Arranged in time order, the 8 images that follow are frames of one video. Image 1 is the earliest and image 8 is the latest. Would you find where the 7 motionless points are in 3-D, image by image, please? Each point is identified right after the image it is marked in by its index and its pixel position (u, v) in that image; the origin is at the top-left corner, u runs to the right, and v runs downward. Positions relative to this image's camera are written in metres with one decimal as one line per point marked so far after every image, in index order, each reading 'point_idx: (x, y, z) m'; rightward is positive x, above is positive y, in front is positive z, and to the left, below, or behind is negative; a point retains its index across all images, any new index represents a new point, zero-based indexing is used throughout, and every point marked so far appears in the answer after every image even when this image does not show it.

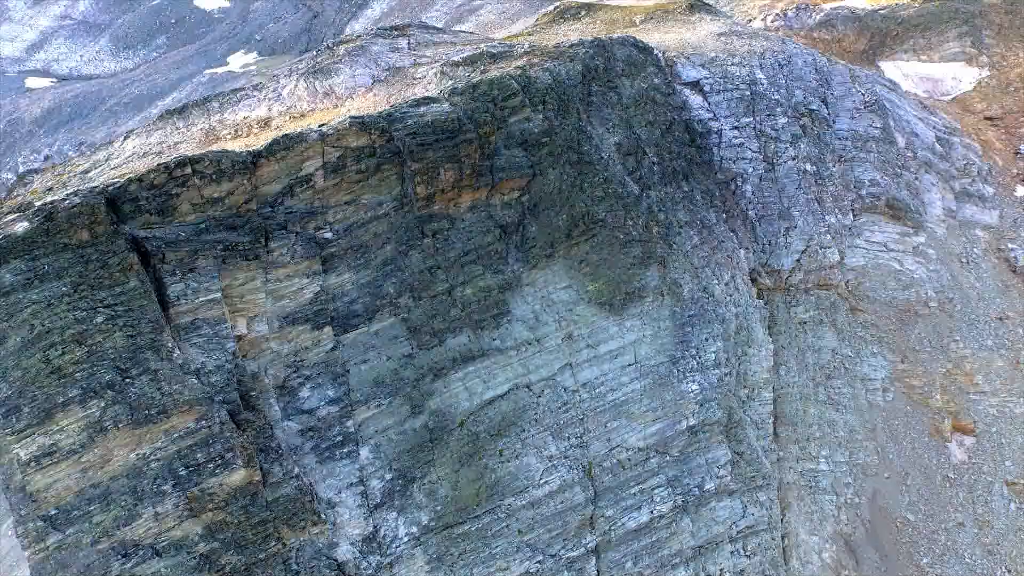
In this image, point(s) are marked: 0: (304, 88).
0: (-6.5, +6.2, +16.4) m
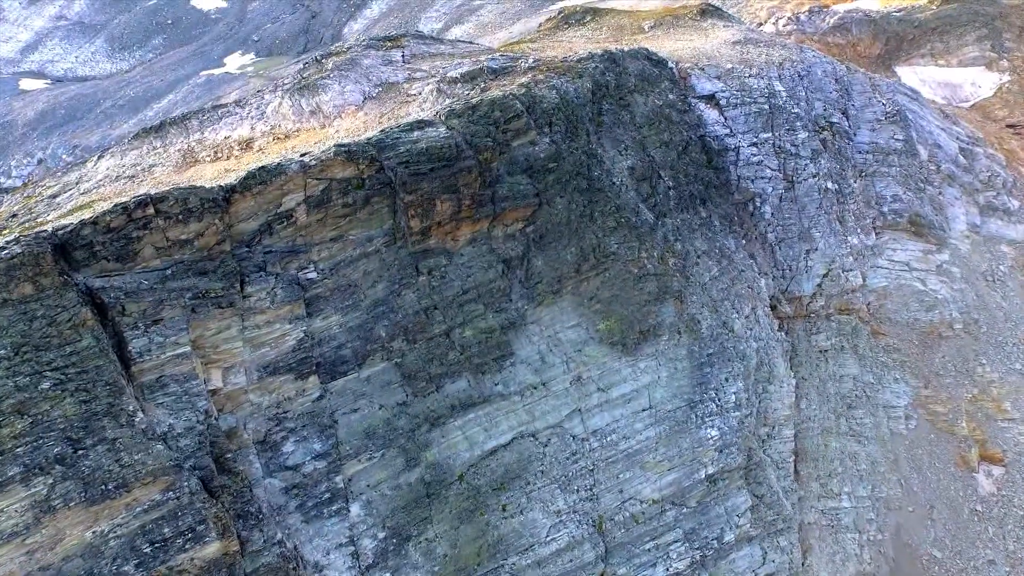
0: (-6.4, +5.2, +15.1) m
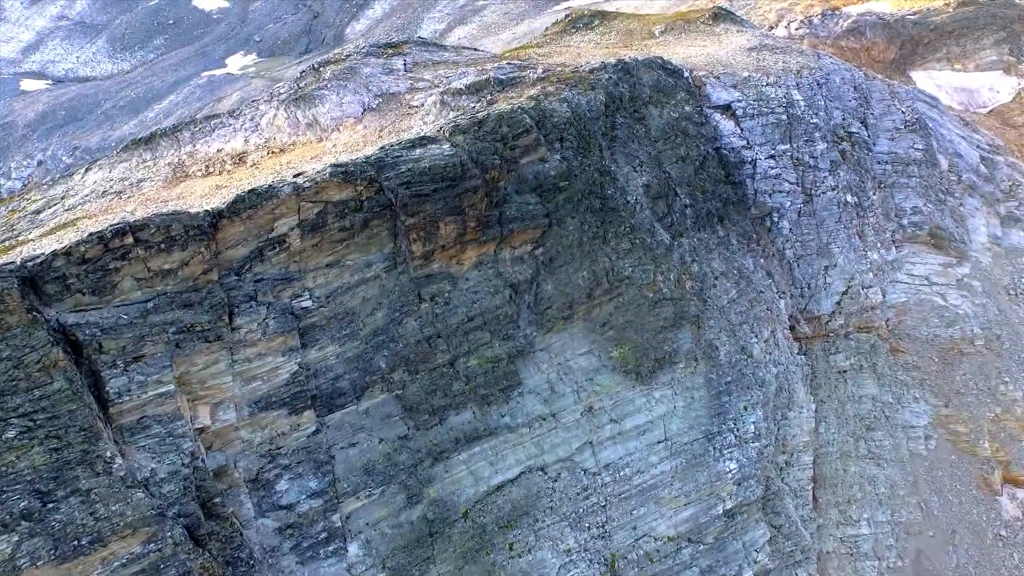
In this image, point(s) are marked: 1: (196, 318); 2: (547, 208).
0: (-6.2, +4.6, +14.3) m
1: (-5.8, -0.6, +9.6) m
2: (+0.8, +1.9, +12.4) m
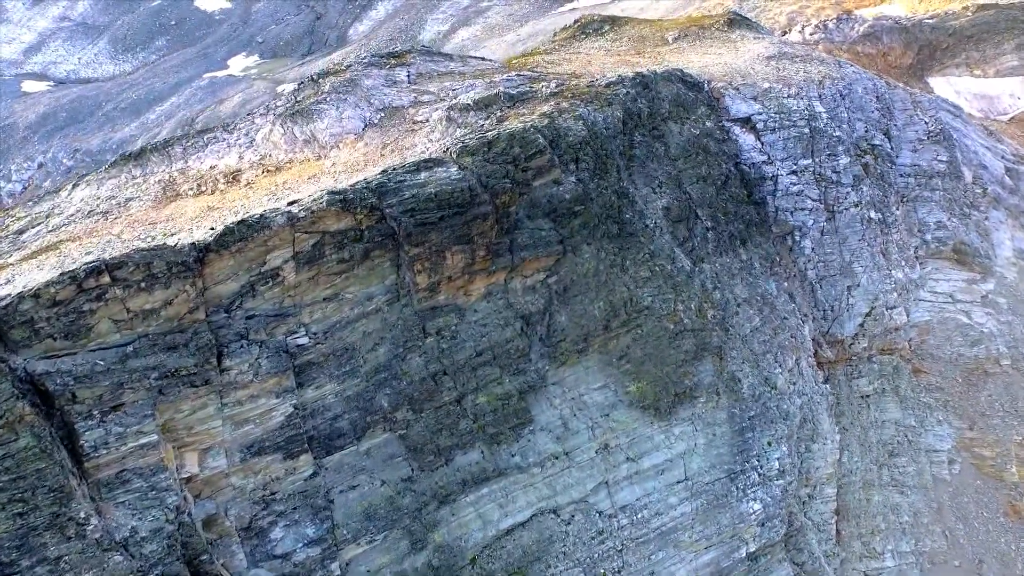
0: (-6.0, +3.9, +13.5) m
1: (-5.5, -1.2, +8.8) m
2: (+1.1, +1.2, +11.5) m
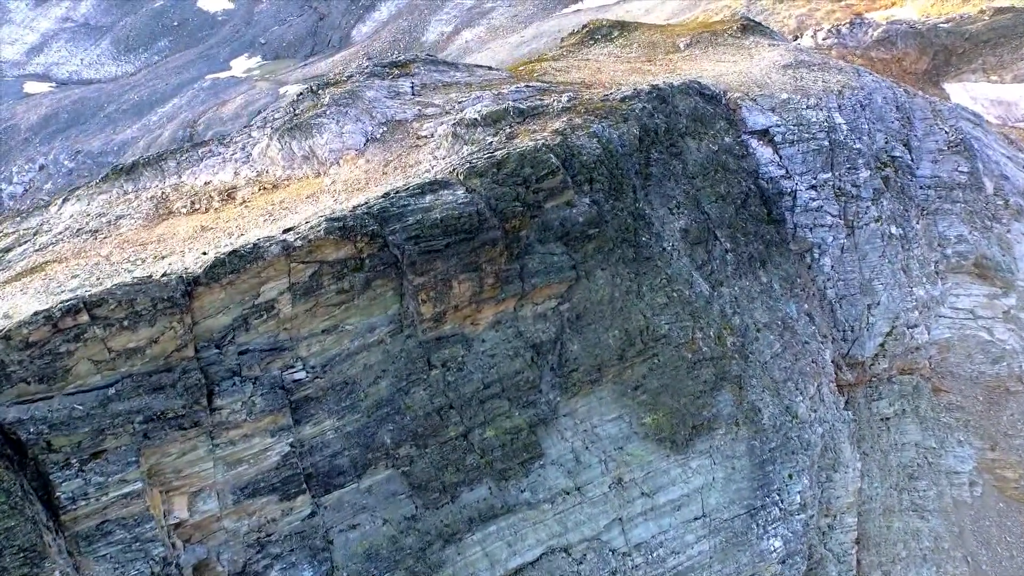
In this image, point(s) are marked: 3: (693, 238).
0: (-5.7, +3.4, +12.9) m
1: (-5.3, -1.8, +8.2) m
2: (+1.3, +0.6, +10.9) m
3: (+4.2, +1.2, +12.3) m
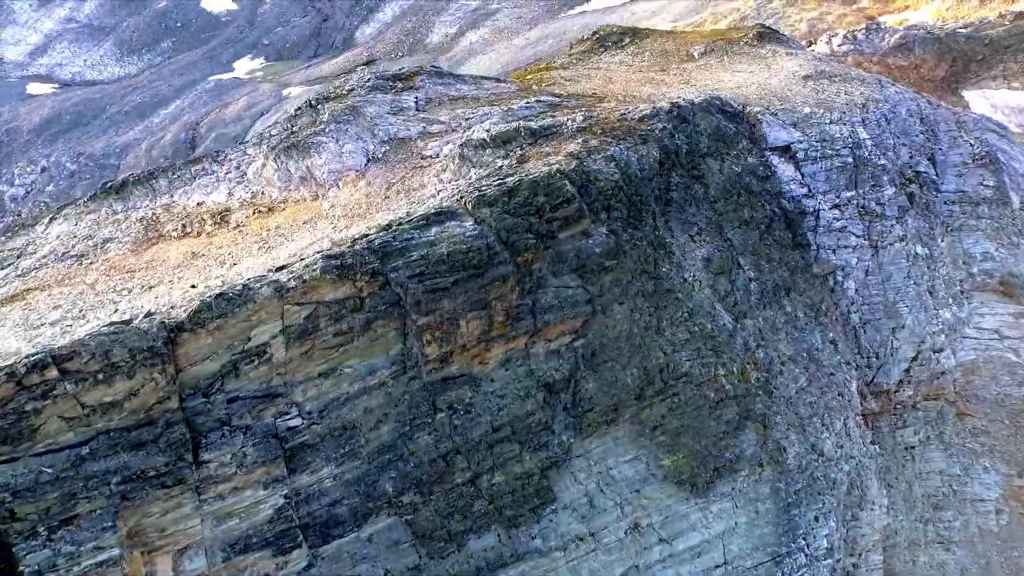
0: (-5.5, +2.7, +12.2) m
1: (-5.1, -2.4, +7.5) m
2: (+1.5, -0.1, +10.1) m
3: (+4.4, +0.5, +11.5) m
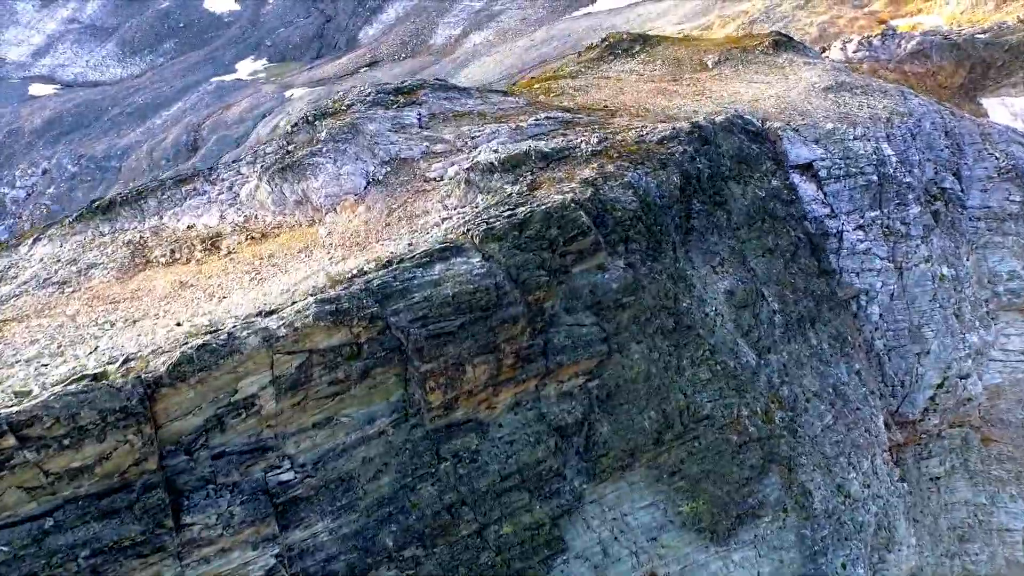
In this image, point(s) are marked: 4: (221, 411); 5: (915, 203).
0: (-5.3, +2.1, +11.5) m
1: (-5.0, -3.1, +6.8) m
2: (+1.7, -0.7, +9.4) m
3: (+4.6, -0.2, +10.8) m
4: (-4.0, -1.7, +7.3) m
5: (+12.0, +2.5, +15.7) m
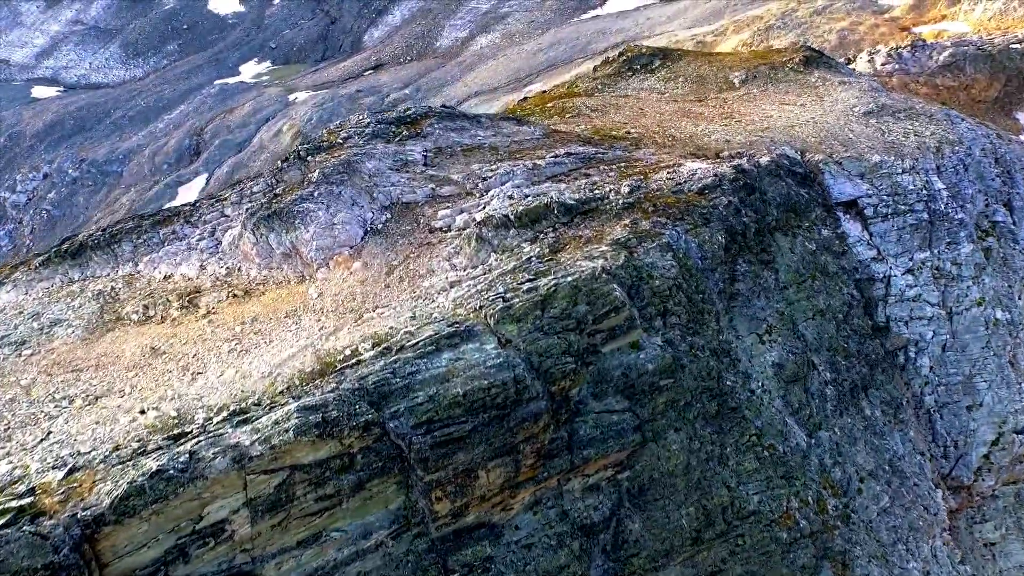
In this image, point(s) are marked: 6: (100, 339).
0: (-5.0, +0.9, +10.2) m
1: (-4.7, -4.3, +5.5) m
2: (+1.9, -2.0, +8.1) m
3: (+4.9, -1.5, +9.4) m
4: (-3.8, -2.9, +6.1) m
5: (+12.3, +1.3, +14.3) m
6: (-7.4, -1.0, +9.5) m
